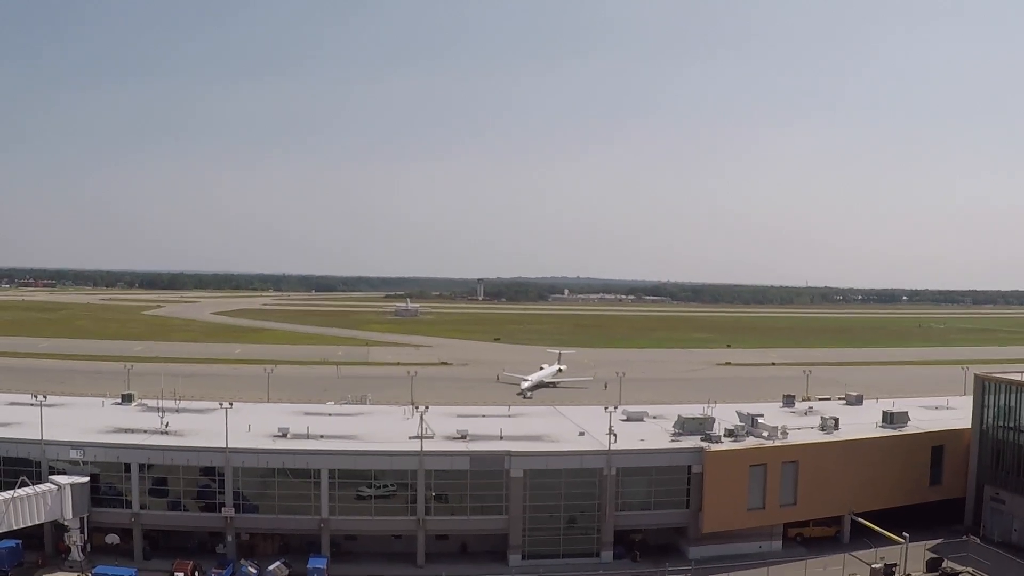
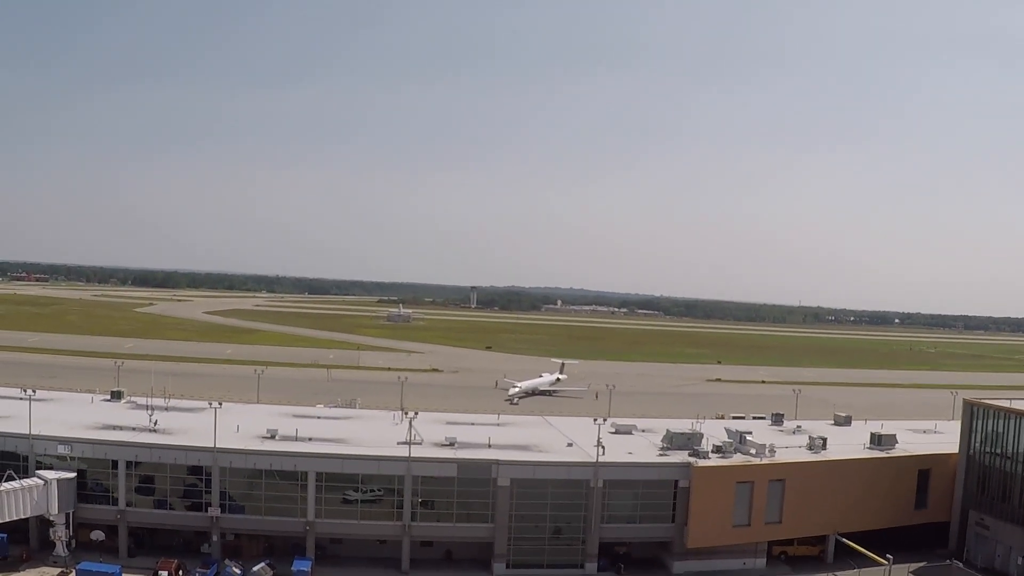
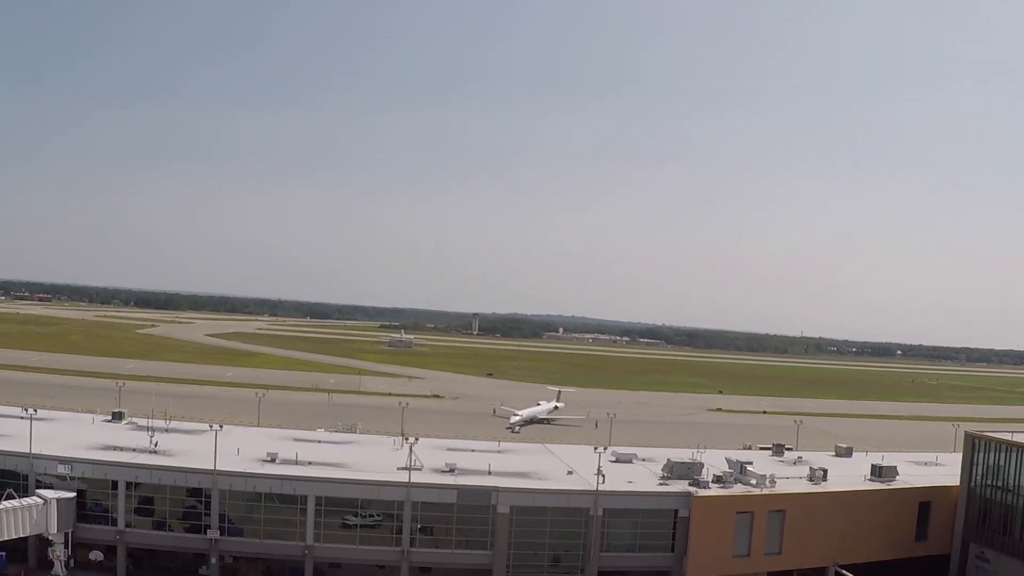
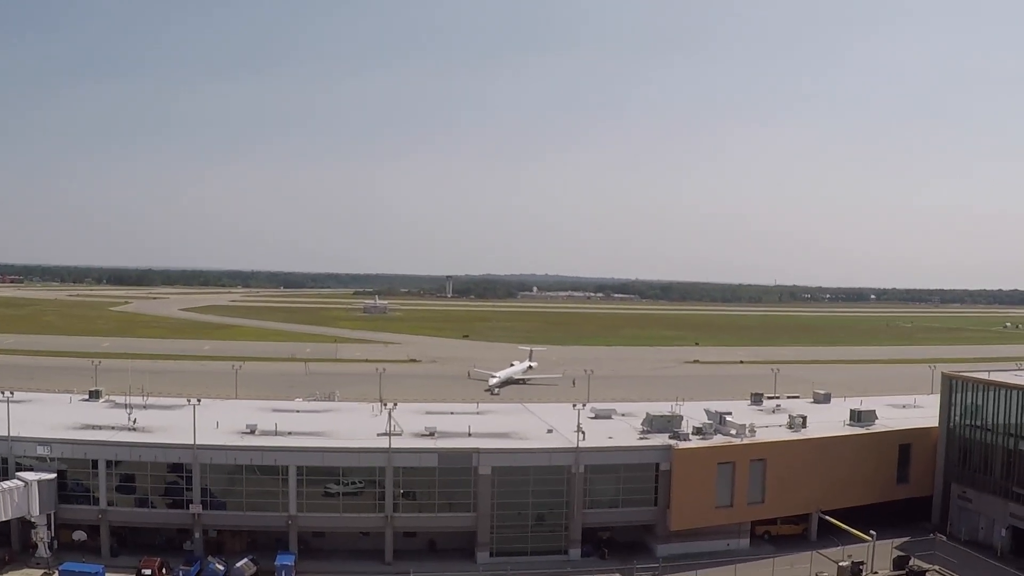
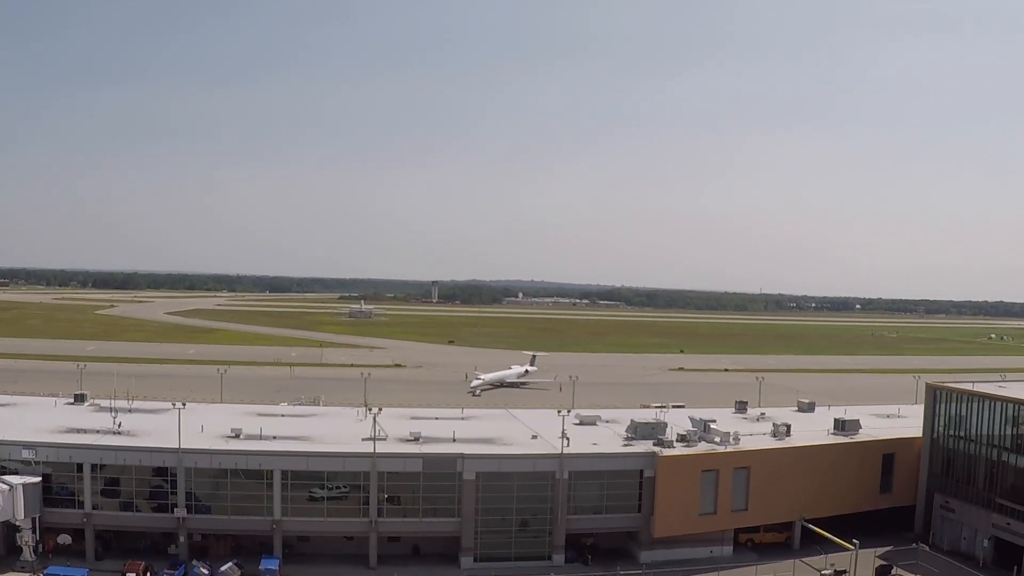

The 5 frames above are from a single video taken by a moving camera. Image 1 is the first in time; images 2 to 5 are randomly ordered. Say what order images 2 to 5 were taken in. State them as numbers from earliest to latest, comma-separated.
4, 3, 2, 5
